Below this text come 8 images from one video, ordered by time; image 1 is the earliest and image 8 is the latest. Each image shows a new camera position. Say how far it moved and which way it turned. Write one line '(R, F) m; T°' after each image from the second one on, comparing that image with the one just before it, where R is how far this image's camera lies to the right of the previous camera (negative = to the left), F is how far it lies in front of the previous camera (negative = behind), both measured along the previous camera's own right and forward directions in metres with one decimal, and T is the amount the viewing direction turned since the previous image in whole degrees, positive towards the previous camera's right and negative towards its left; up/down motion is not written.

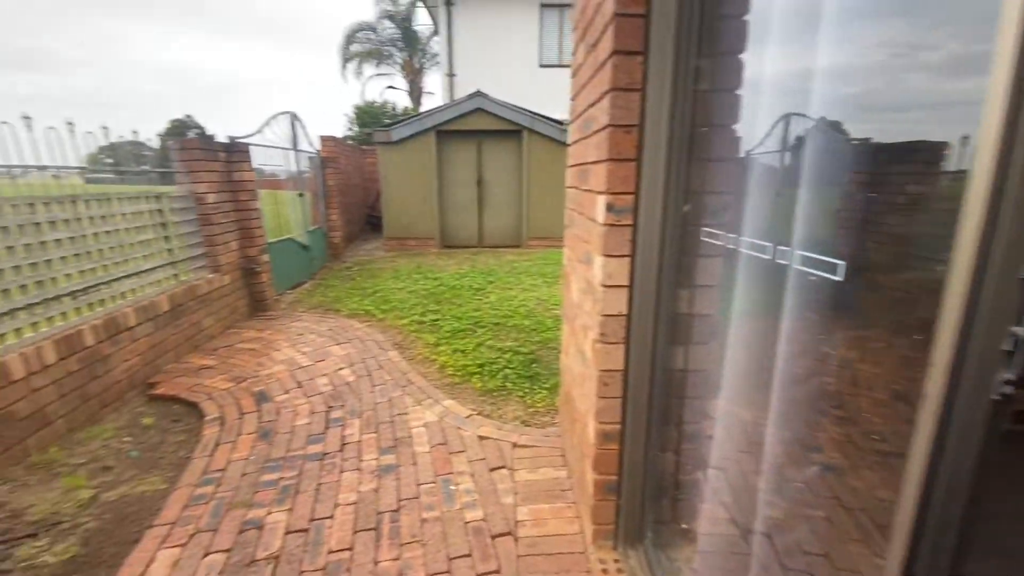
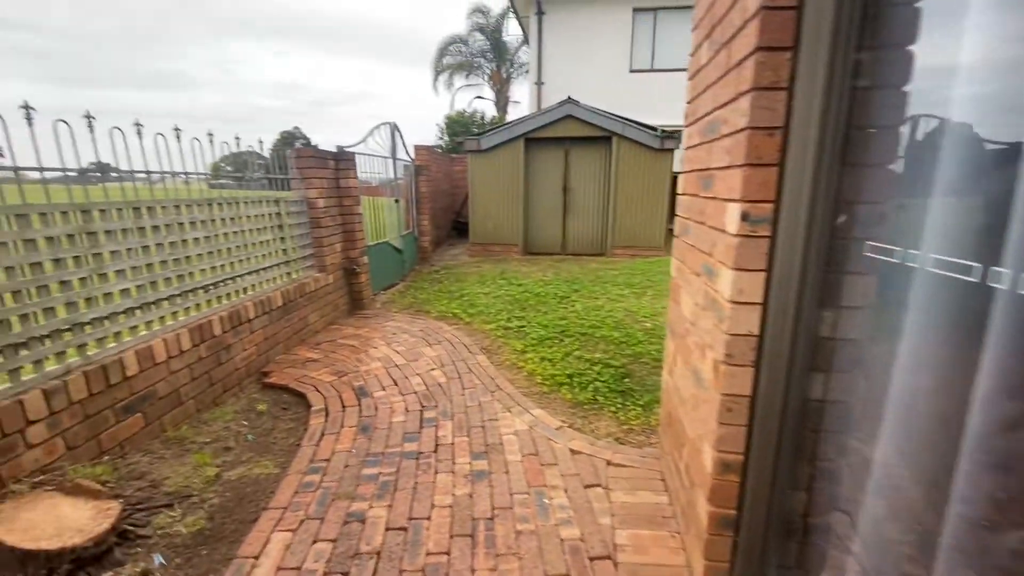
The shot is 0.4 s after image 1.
(-0.1, 0.0) m; -9°
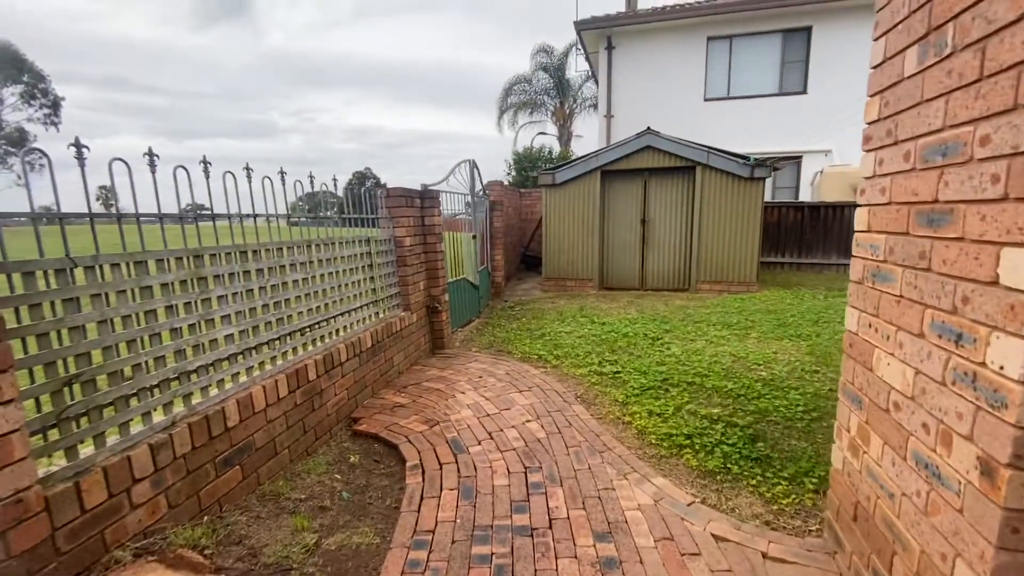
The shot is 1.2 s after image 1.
(-0.3, +0.3) m; -7°
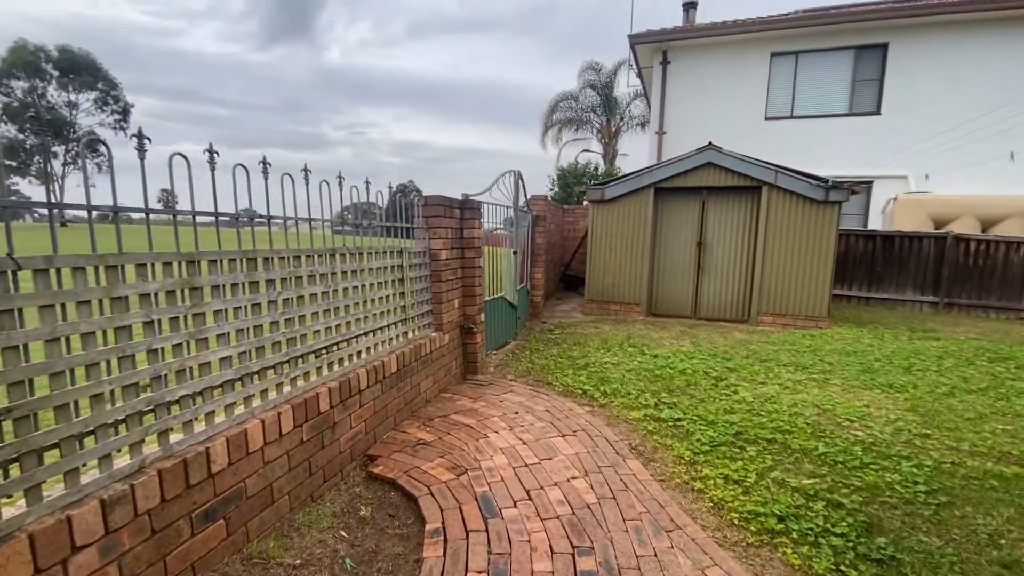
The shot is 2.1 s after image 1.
(-0.1, +0.5) m; -4°
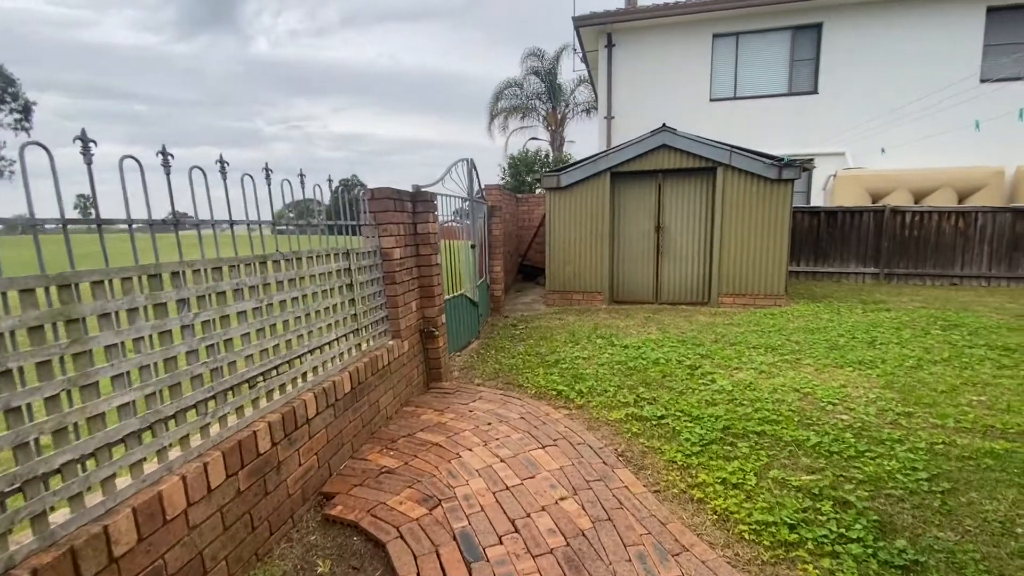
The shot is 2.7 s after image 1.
(-0.1, +0.3) m; +5°
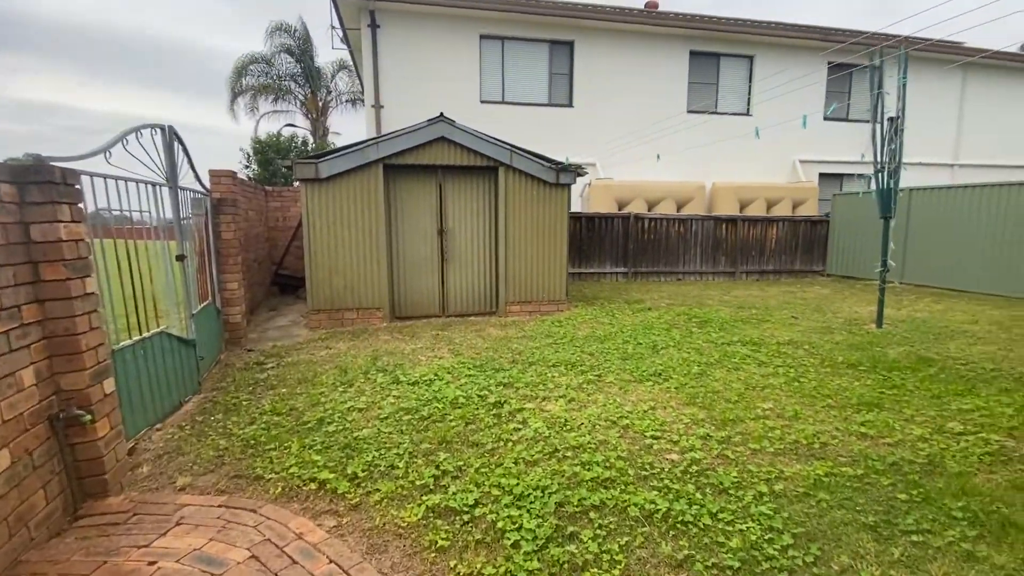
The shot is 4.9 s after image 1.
(+0.2, +1.1) m; +26°
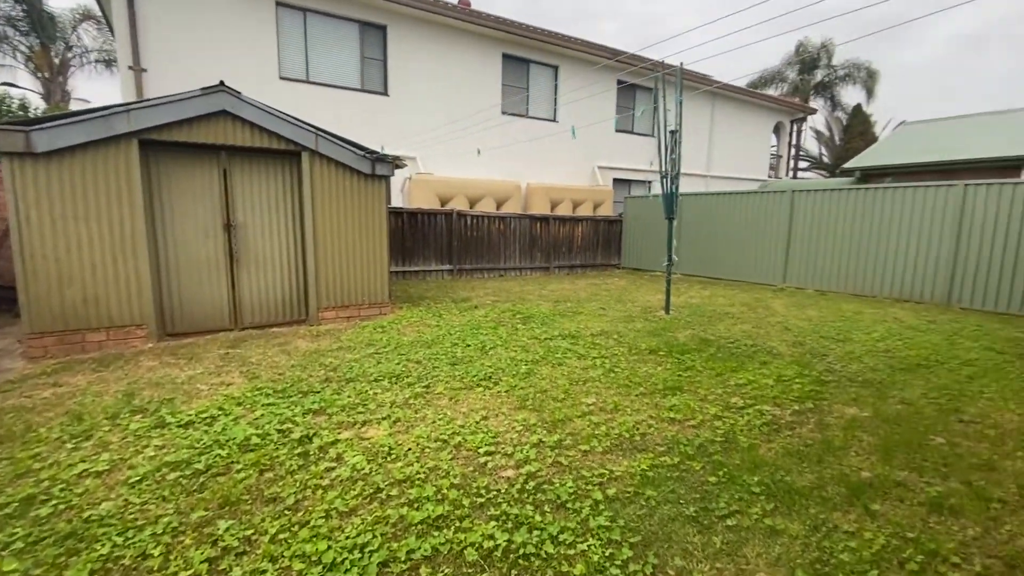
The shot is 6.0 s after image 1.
(+0.1, +0.4) m; +21°
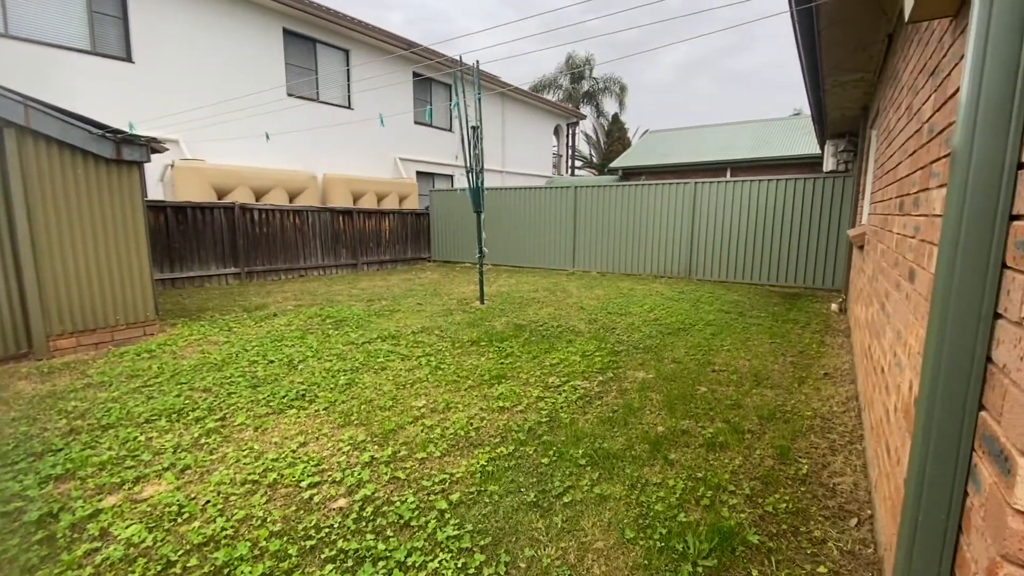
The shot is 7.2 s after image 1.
(-0.1, +0.1) m; +22°
